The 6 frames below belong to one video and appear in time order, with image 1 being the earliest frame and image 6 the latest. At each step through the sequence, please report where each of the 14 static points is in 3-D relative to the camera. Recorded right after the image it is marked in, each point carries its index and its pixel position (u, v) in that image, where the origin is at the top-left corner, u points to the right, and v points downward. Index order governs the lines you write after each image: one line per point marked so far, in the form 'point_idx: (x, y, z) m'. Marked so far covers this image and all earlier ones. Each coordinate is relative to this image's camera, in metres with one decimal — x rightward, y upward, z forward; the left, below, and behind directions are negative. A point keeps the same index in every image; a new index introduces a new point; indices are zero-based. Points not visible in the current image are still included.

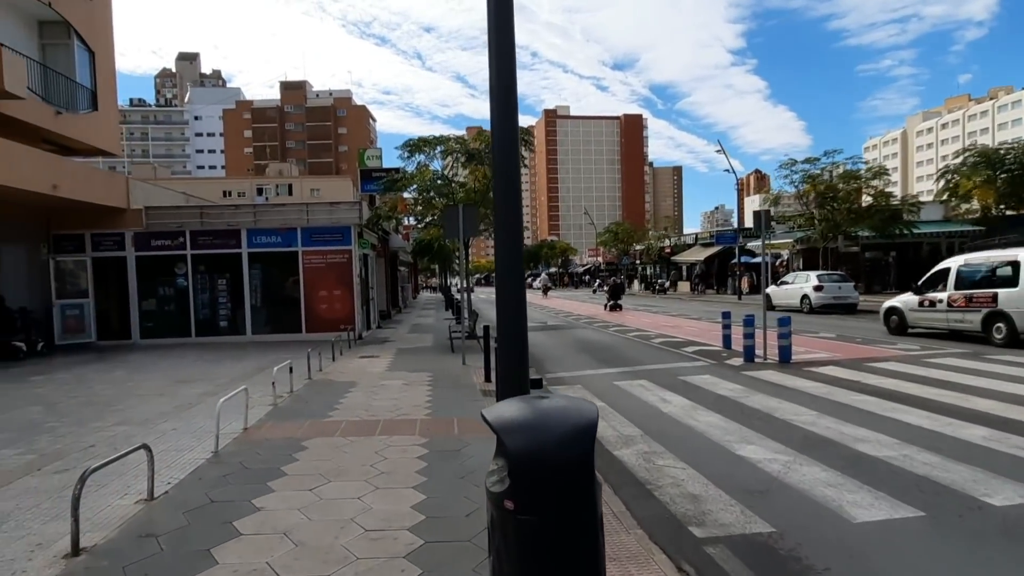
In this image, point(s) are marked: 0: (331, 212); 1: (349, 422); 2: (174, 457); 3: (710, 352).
0: (-4.7, +2.0, +19.5) m
1: (-1.8, -1.5, +8.4) m
2: (-3.1, -1.5, +6.7) m
3: (+3.8, -1.2, +14.3) m
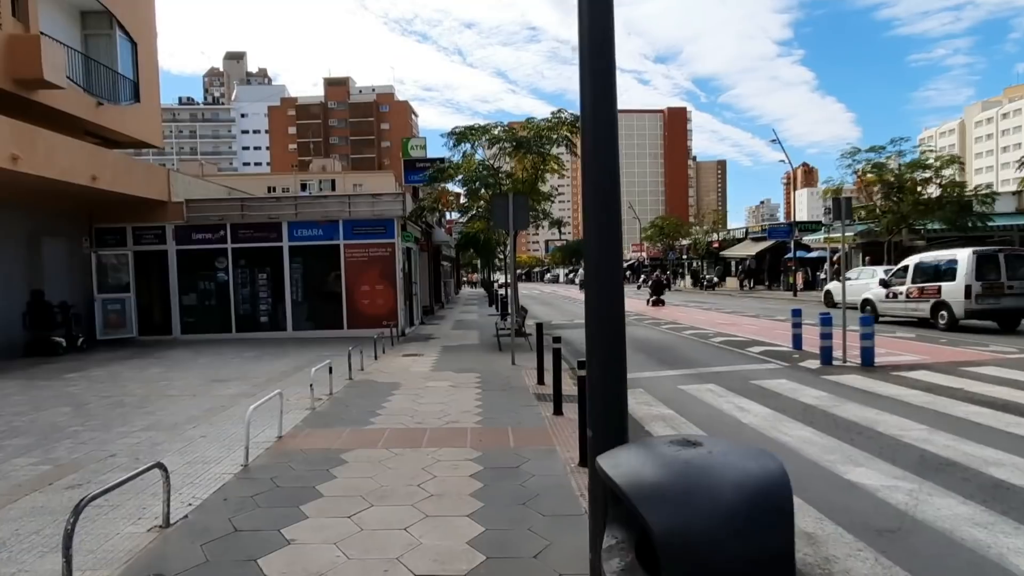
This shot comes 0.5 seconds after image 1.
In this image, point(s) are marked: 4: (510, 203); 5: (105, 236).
0: (-3.5, +2.1, +18.8) m
1: (-1.2, -1.4, +7.6) m
2: (-2.5, -1.5, +6.0) m
3: (+4.7, -1.2, +13.2) m
4: (0.0, +1.5, +13.0) m
5: (-10.5, +1.3, +19.2) m
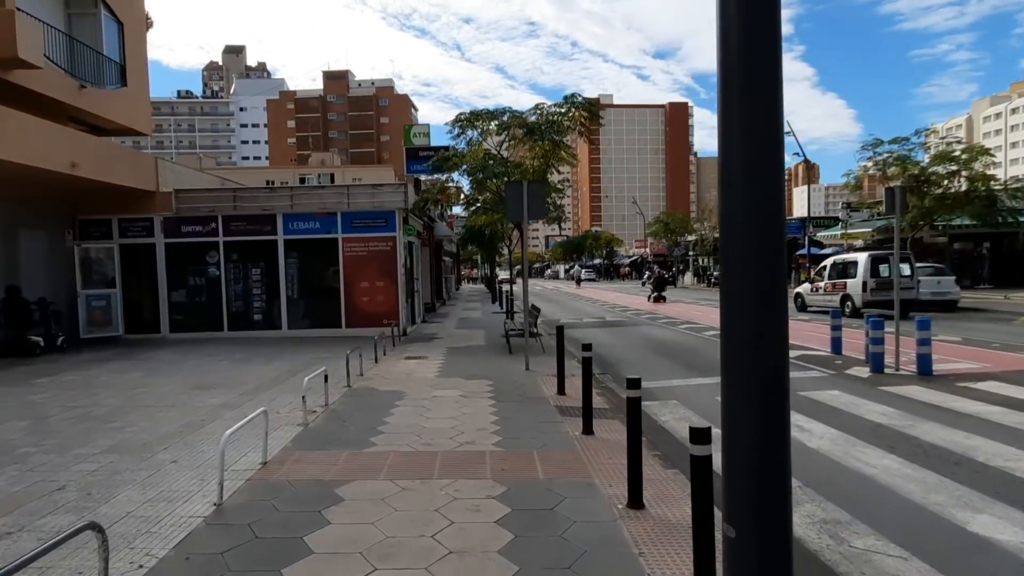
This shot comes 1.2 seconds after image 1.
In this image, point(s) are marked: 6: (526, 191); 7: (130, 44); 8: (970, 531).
0: (-3.3, +2.2, +17.7) m
1: (-1.0, -1.4, +6.5) m
2: (-2.3, -1.5, +4.9) m
3: (+5.0, -1.1, +12.1) m
4: (+0.2, +1.5, +11.8) m
5: (-10.2, +1.5, +18.1) m
6: (+0.2, +1.5, +11.7) m
7: (-10.2, +6.5, +19.8) m
8: (+2.7, -1.4, +4.4) m
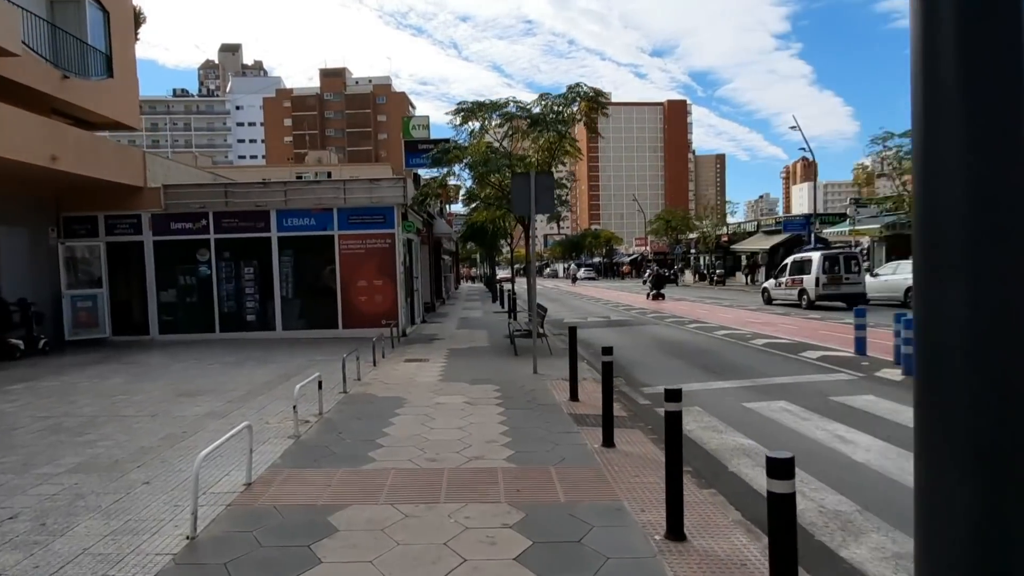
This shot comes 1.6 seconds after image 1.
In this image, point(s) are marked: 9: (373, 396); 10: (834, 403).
0: (-3.2, +2.2, +17.0) m
1: (-0.9, -1.4, +5.8) m
2: (-2.2, -1.5, +4.2) m
3: (+5.1, -1.1, +11.4) m
4: (+0.3, +1.5, +11.2) m
5: (-10.2, +1.5, +17.3) m
6: (+0.3, +1.5, +11.0) m
7: (-10.1, +6.5, +19.1) m
8: (+2.8, -1.4, +3.8) m
9: (-1.7, -1.3, +9.2) m
10: (+3.5, -1.3, +8.2) m
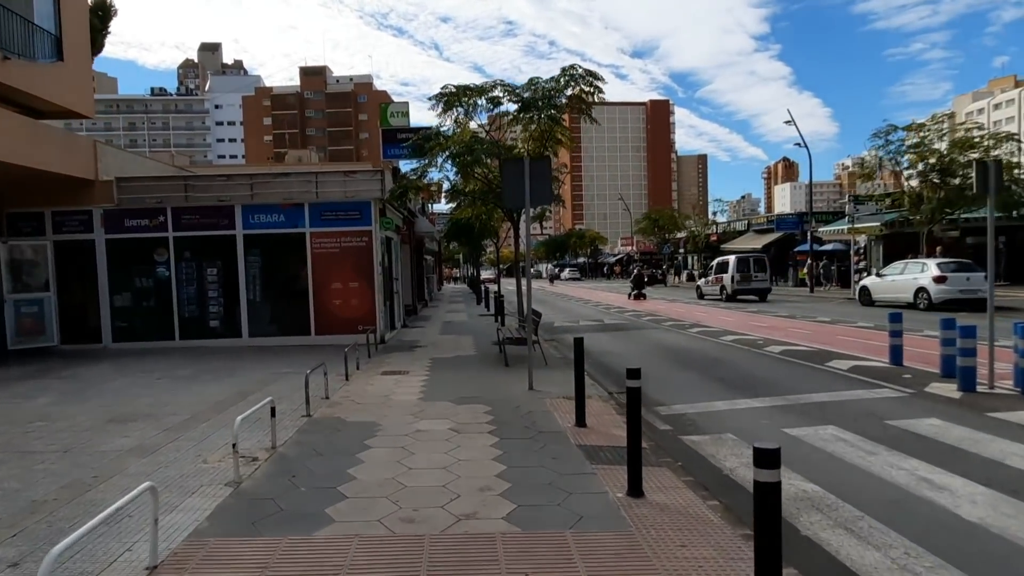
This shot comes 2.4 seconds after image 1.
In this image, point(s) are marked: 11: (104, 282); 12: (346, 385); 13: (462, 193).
0: (-3.4, +2.2, +15.5) m
1: (-0.8, -1.5, +4.3) m
2: (-2.1, -1.5, +2.7) m
3: (+5.0, -1.1, +10.1) m
4: (+0.2, +1.5, +9.7) m
5: (-10.4, +1.4, +15.7) m
6: (+0.2, +1.5, +9.5) m
7: (-10.4, +6.4, +17.5) m
8: (+2.9, -1.4, +2.4) m
9: (-1.8, -1.4, +7.7) m
10: (+3.5, -1.3, +6.8) m
11: (-8.6, +0.1, +15.6) m
12: (-2.2, -1.3, +10.0) m
13: (-1.1, +2.0, +16.0) m
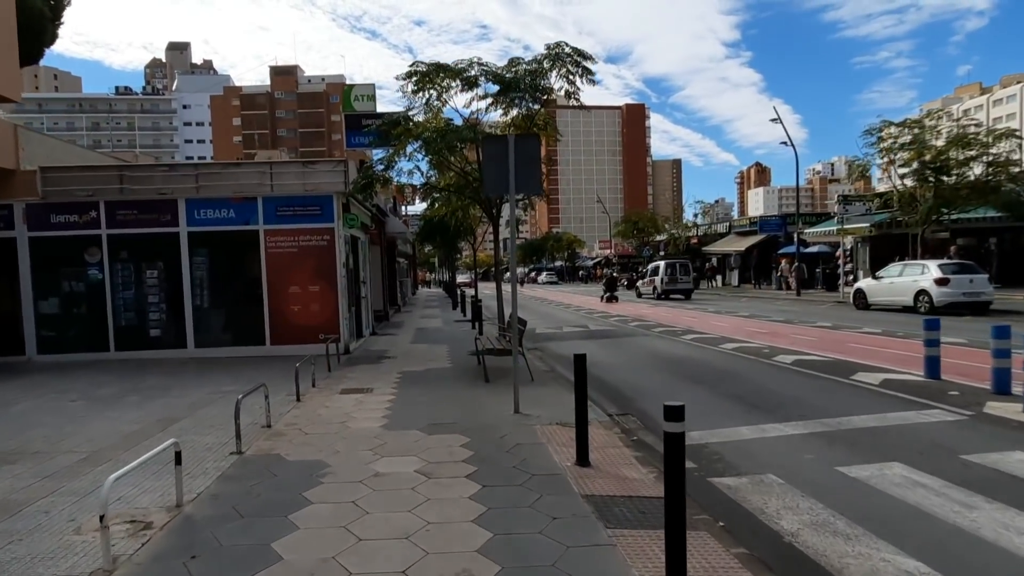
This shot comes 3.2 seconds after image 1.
0: (-3.8, +2.1, +13.8) m
1: (-0.9, -1.5, +2.7) m
2: (-2.1, -1.5, +1.1) m
3: (+4.7, -1.2, +8.7) m
4: (0.0, +1.5, +8.2) m
5: (-10.8, +1.3, +13.8) m
6: (0.0, +1.5, +8.0) m
7: (-10.9, +6.3, +15.6) m
8: (+2.9, -1.4, +0.9) m
9: (-1.9, -1.4, +6.1) m
10: (+3.4, -1.3, +5.4) m
11: (-9.0, 0.0, +13.8) m
12: (-2.4, -1.3, +8.4) m
13: (-1.5, +2.0, +14.5) m
